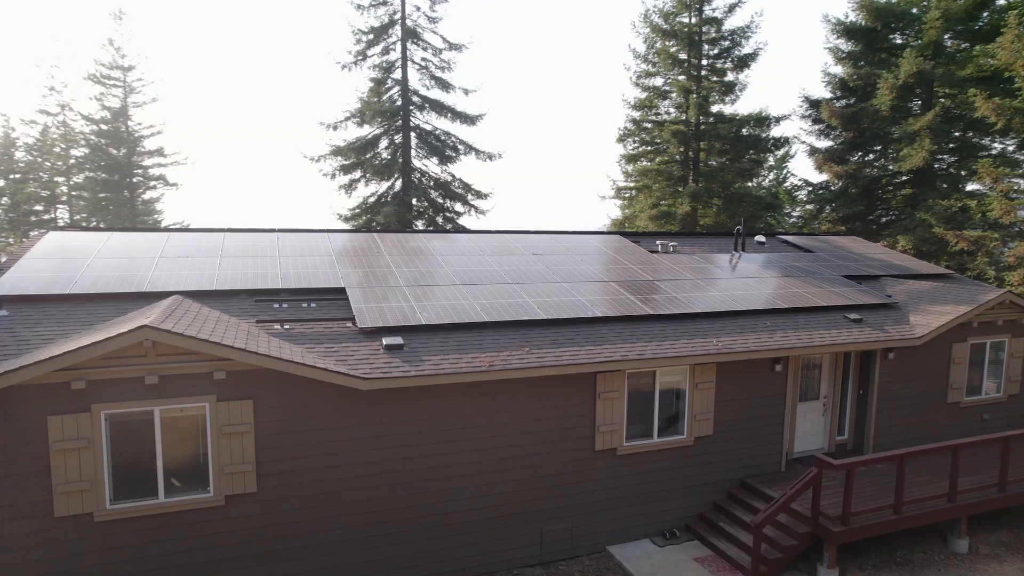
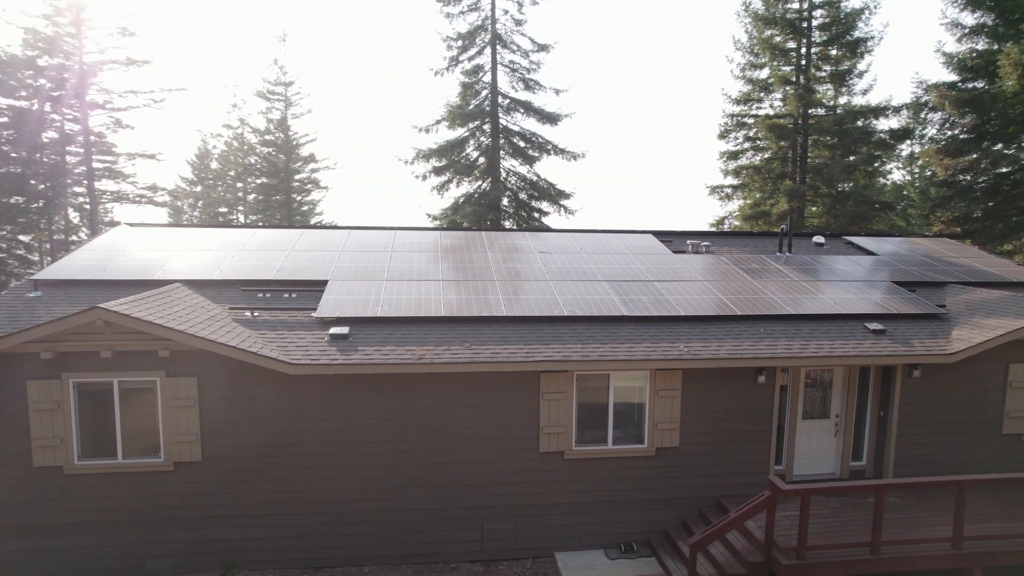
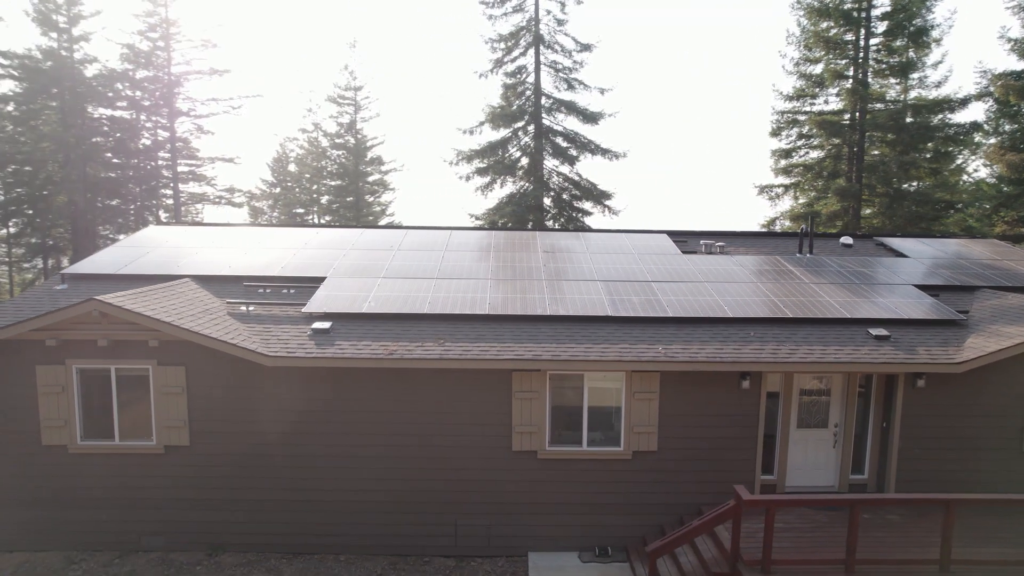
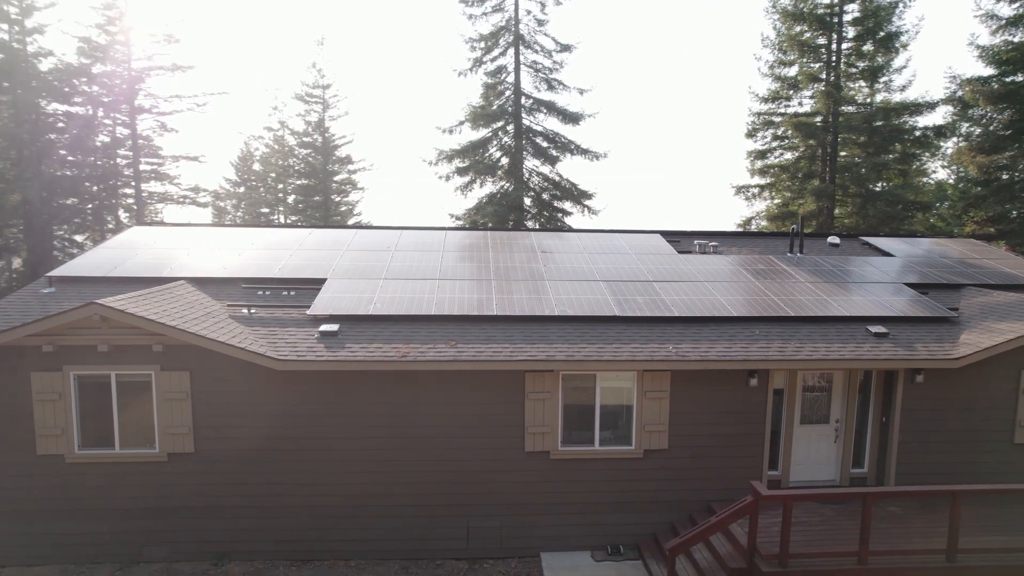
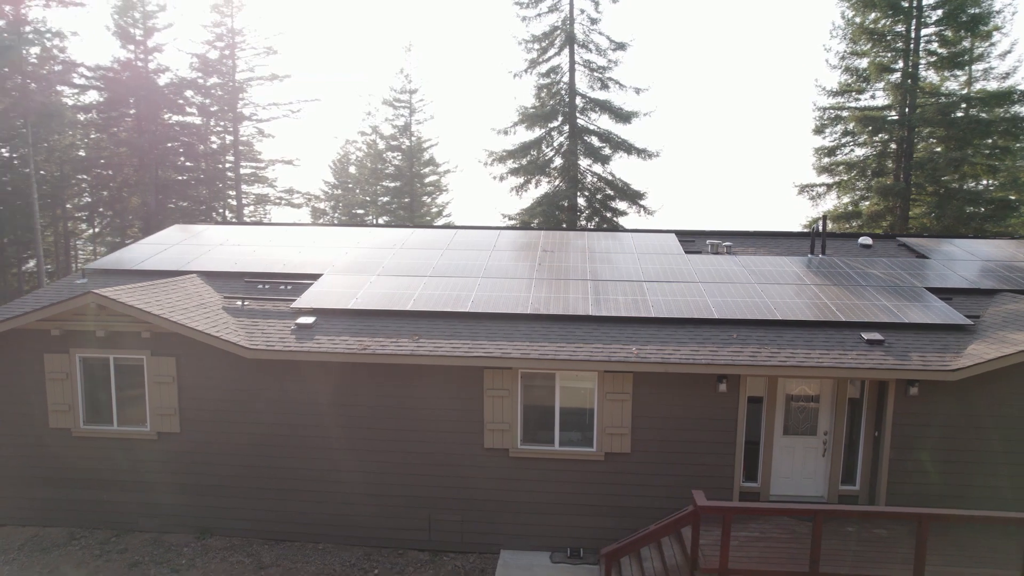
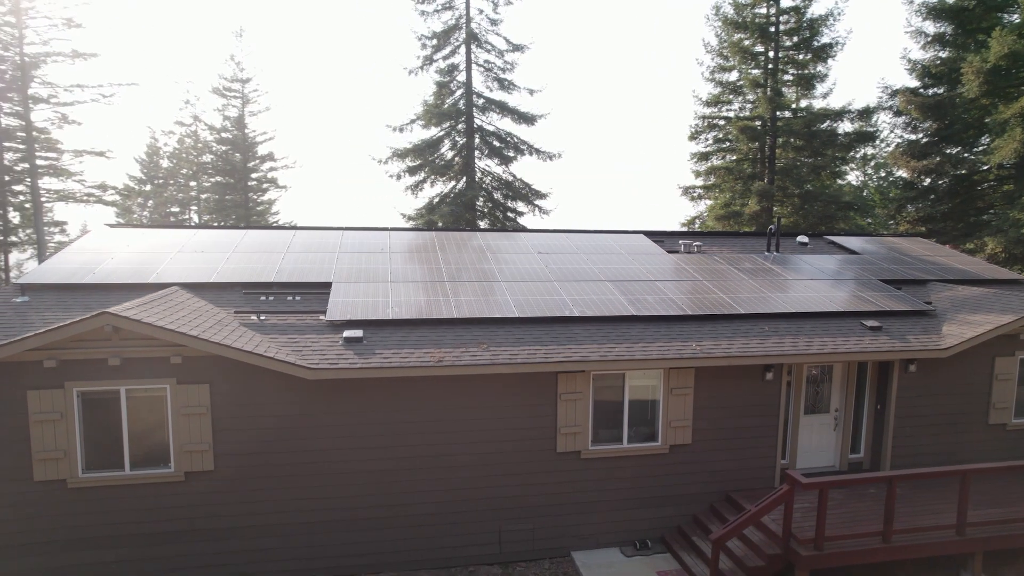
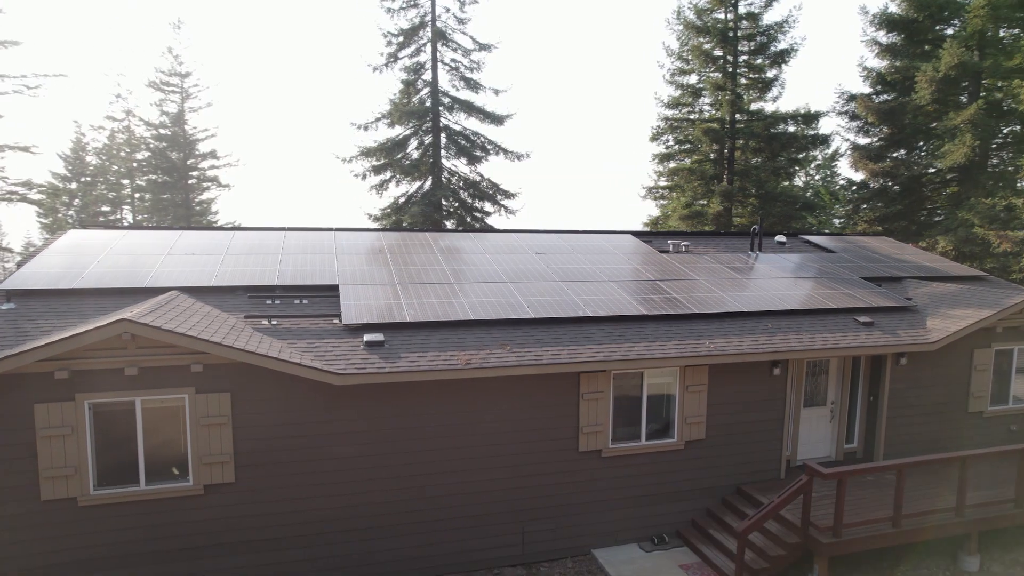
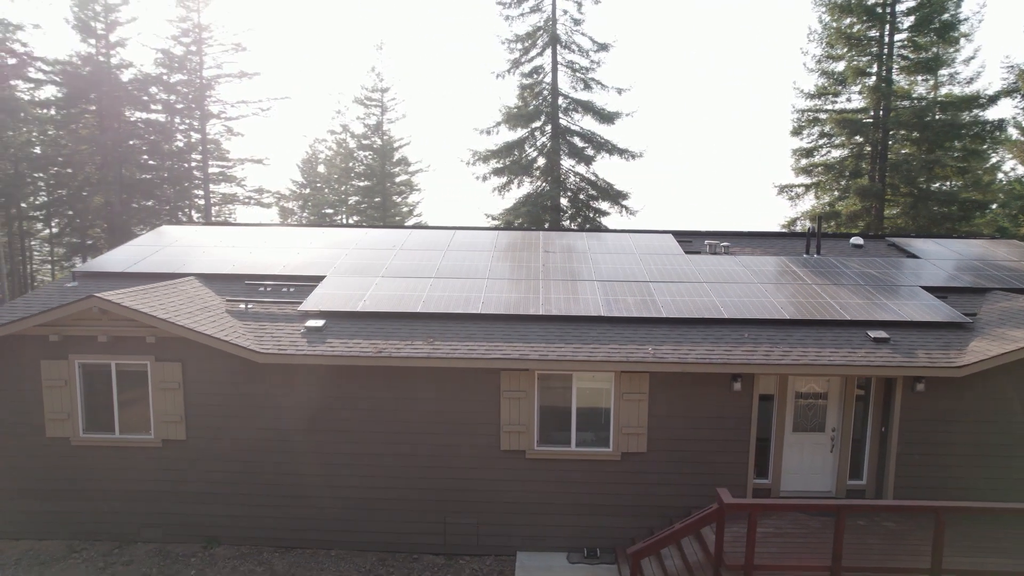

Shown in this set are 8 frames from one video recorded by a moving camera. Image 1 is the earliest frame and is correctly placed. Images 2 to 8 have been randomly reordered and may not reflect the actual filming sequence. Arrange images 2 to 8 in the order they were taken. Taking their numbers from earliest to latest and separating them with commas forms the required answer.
7, 6, 2, 4, 3, 8, 5
